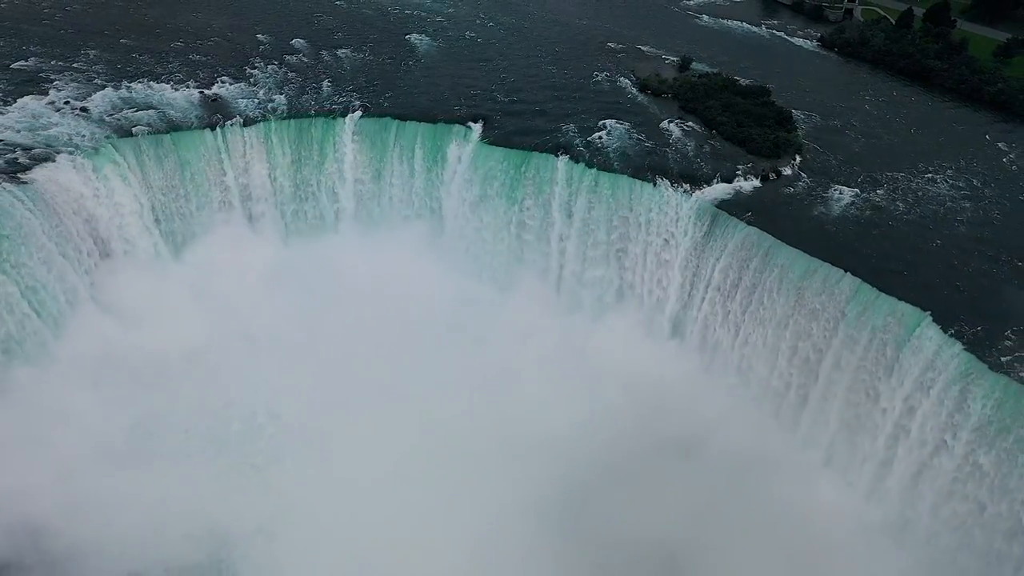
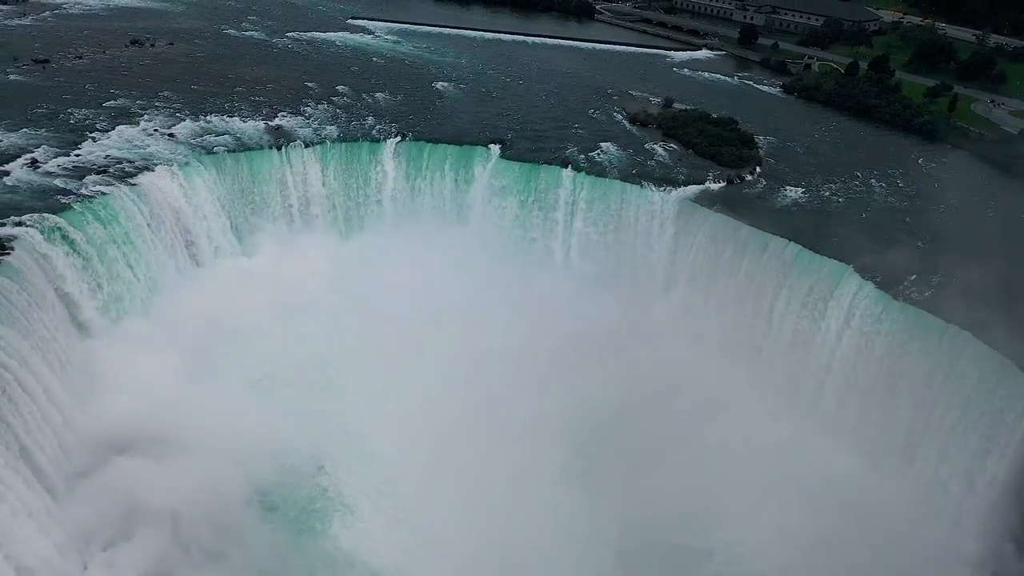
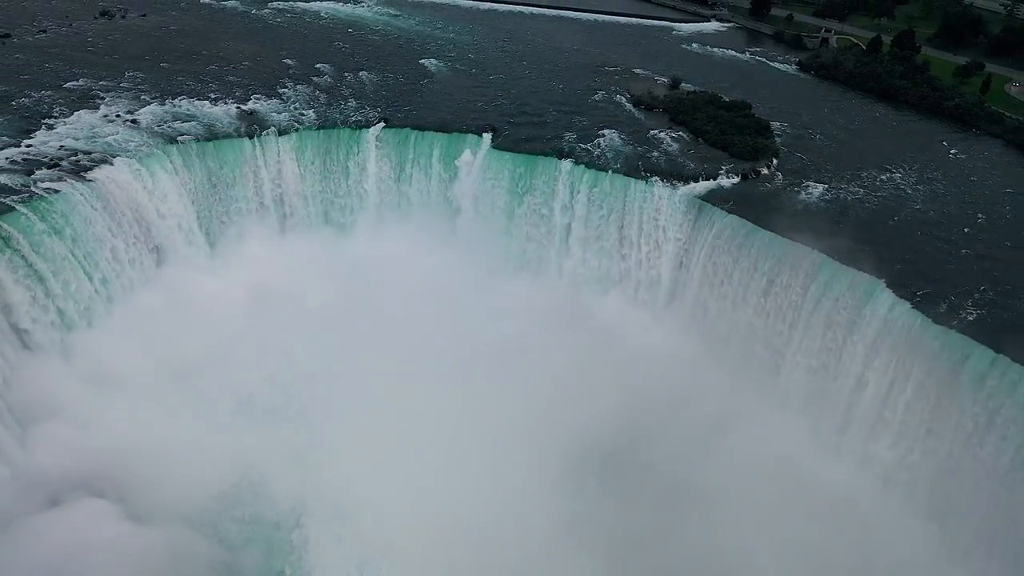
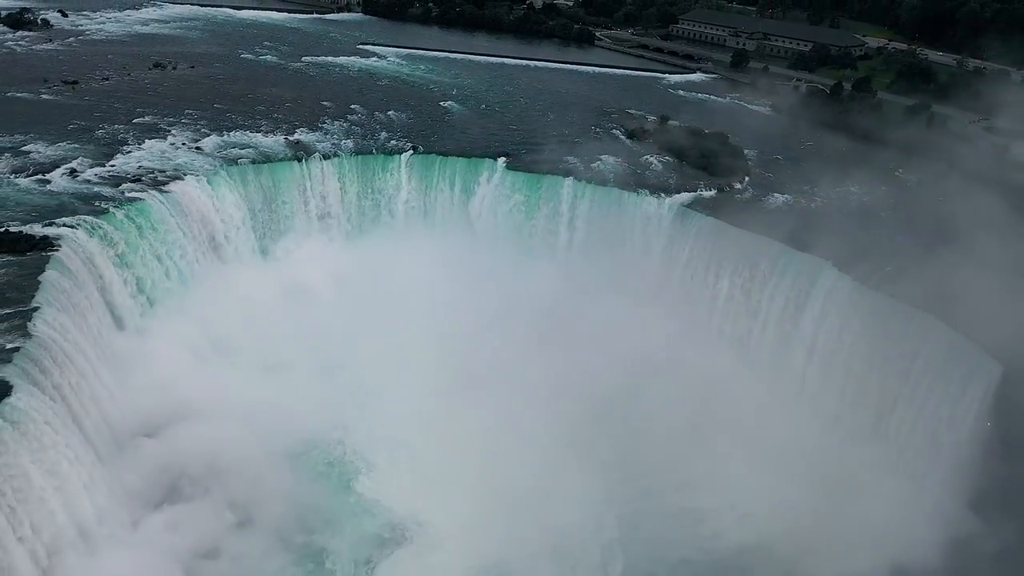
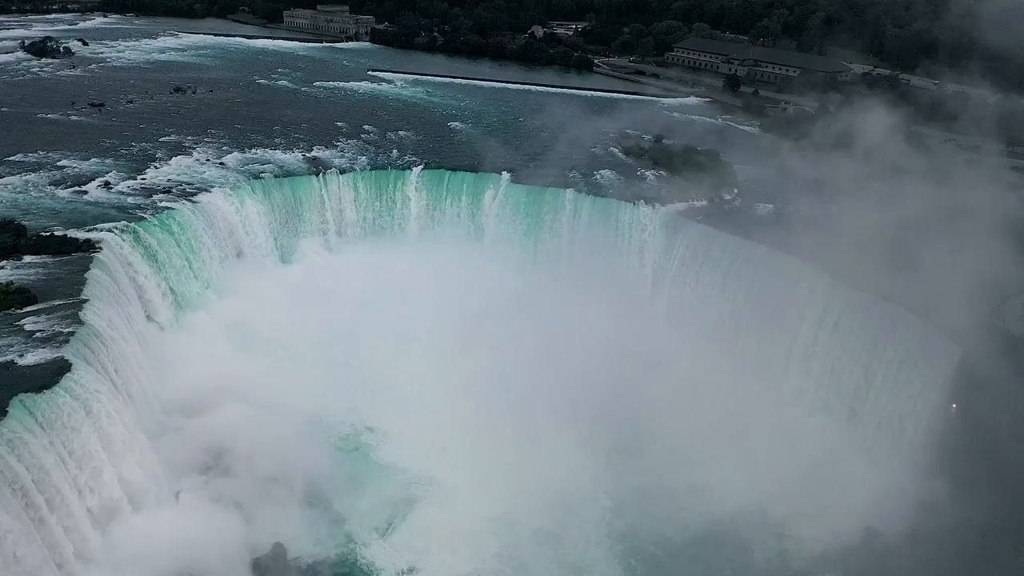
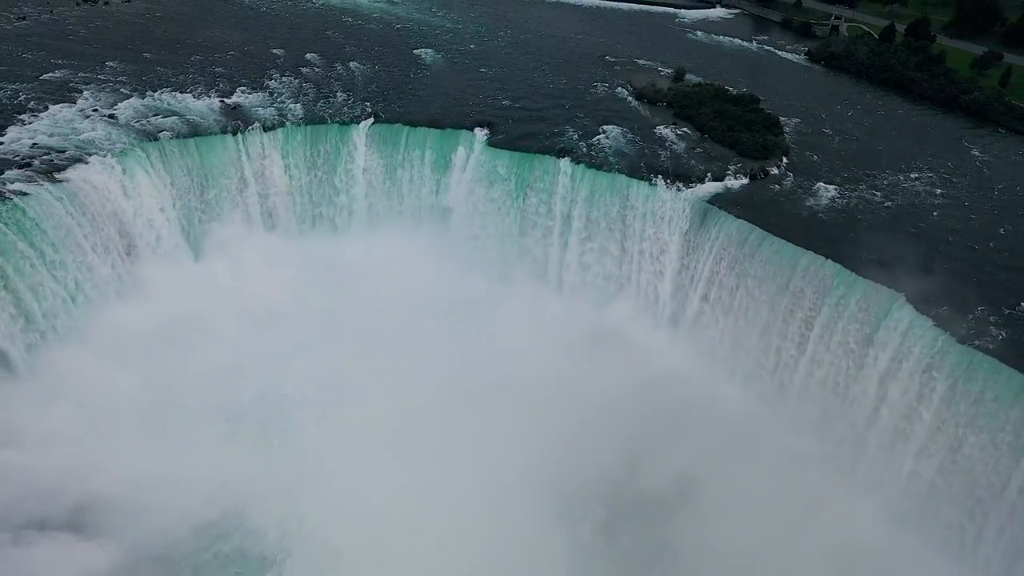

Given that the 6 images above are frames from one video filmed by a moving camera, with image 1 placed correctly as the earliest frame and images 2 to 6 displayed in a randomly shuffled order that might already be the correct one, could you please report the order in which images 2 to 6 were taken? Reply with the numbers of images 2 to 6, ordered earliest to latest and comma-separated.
6, 3, 2, 4, 5
